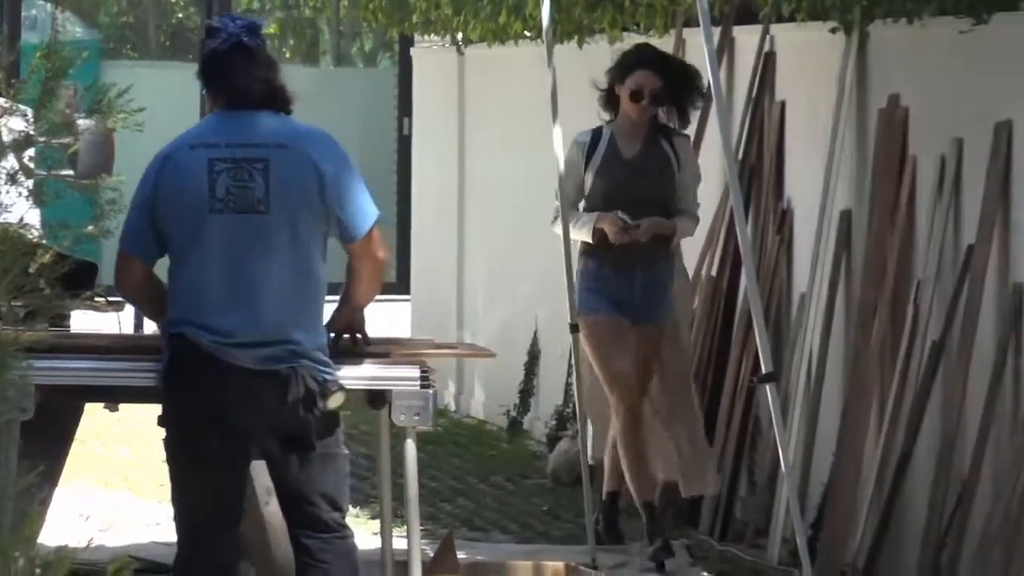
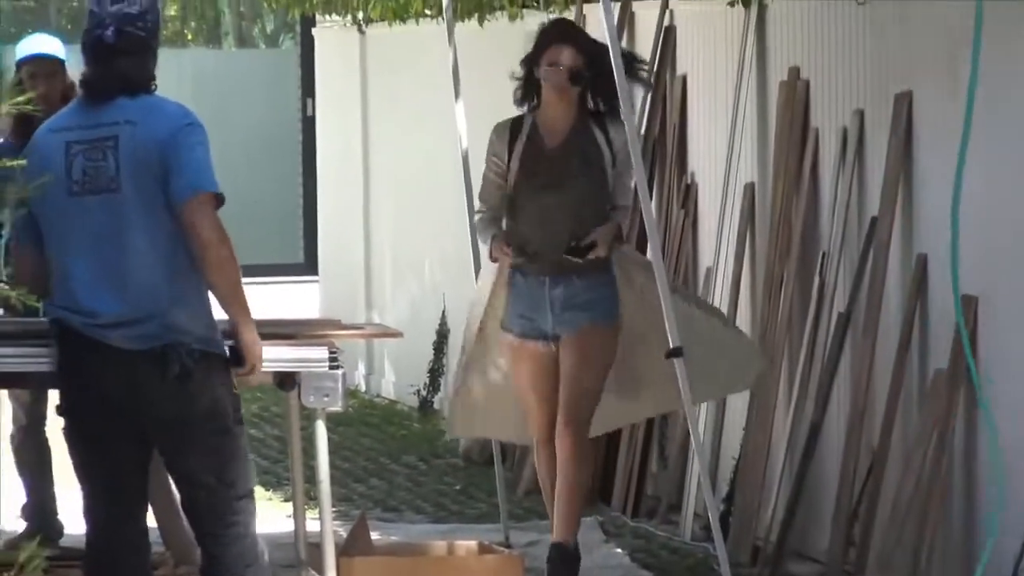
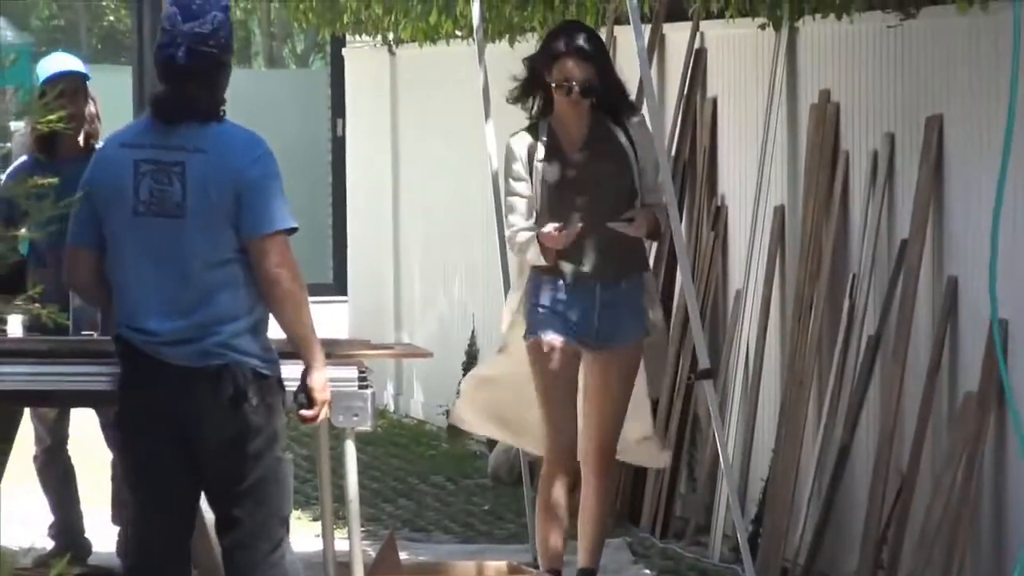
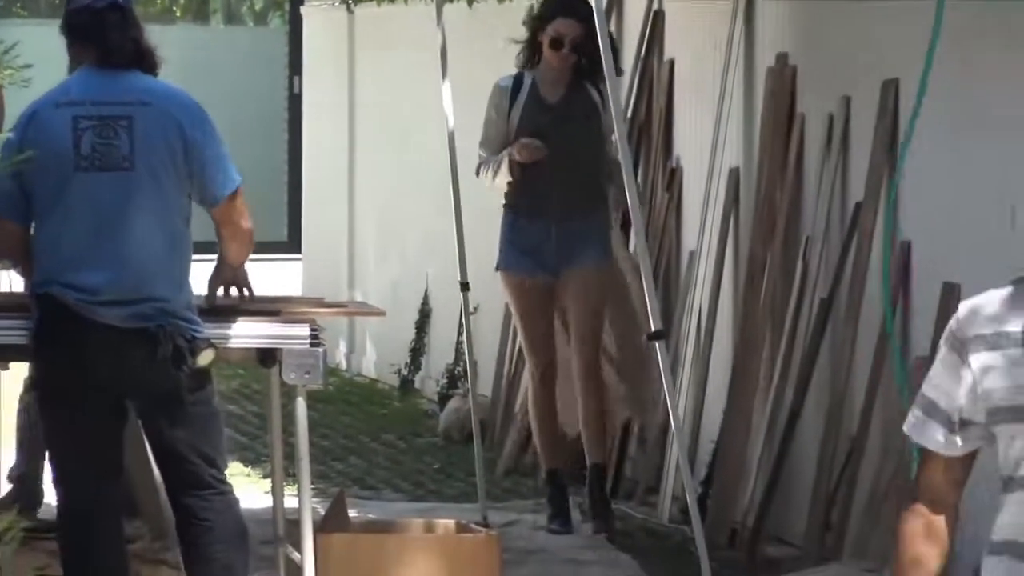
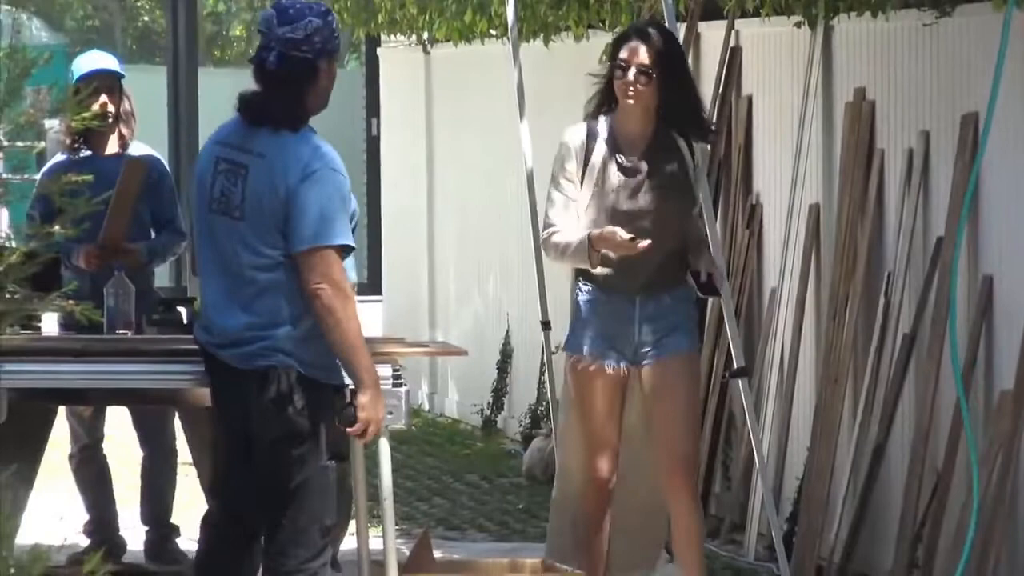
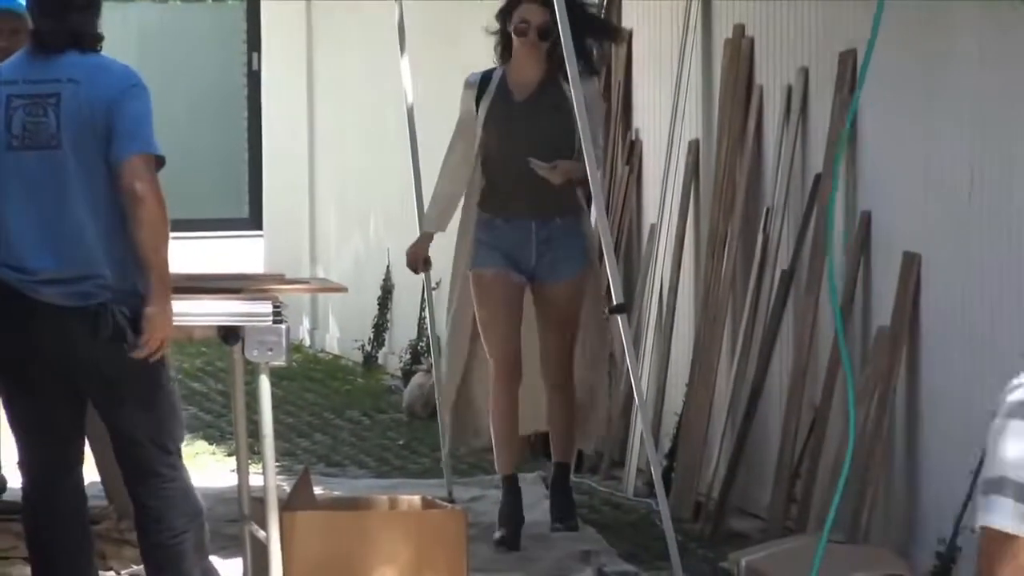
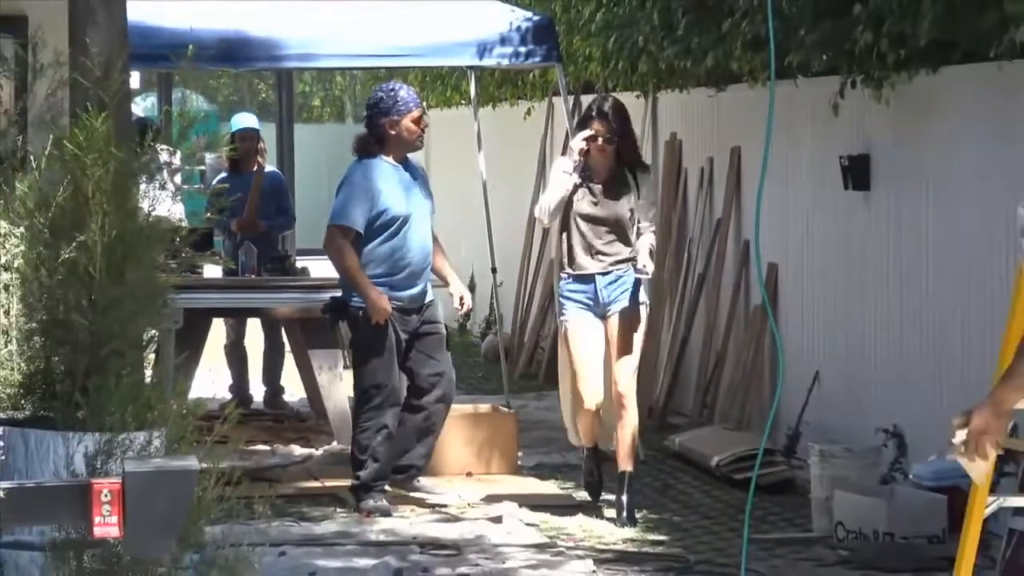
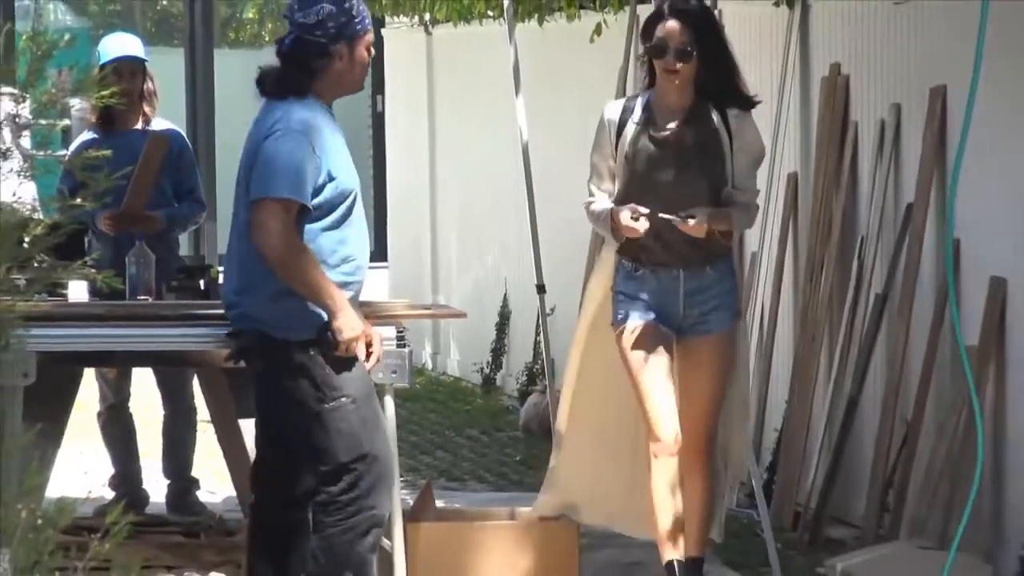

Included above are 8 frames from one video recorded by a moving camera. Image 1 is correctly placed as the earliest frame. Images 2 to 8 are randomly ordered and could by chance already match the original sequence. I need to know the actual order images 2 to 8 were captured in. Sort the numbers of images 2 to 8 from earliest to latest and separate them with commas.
4, 6, 2, 3, 5, 8, 7
